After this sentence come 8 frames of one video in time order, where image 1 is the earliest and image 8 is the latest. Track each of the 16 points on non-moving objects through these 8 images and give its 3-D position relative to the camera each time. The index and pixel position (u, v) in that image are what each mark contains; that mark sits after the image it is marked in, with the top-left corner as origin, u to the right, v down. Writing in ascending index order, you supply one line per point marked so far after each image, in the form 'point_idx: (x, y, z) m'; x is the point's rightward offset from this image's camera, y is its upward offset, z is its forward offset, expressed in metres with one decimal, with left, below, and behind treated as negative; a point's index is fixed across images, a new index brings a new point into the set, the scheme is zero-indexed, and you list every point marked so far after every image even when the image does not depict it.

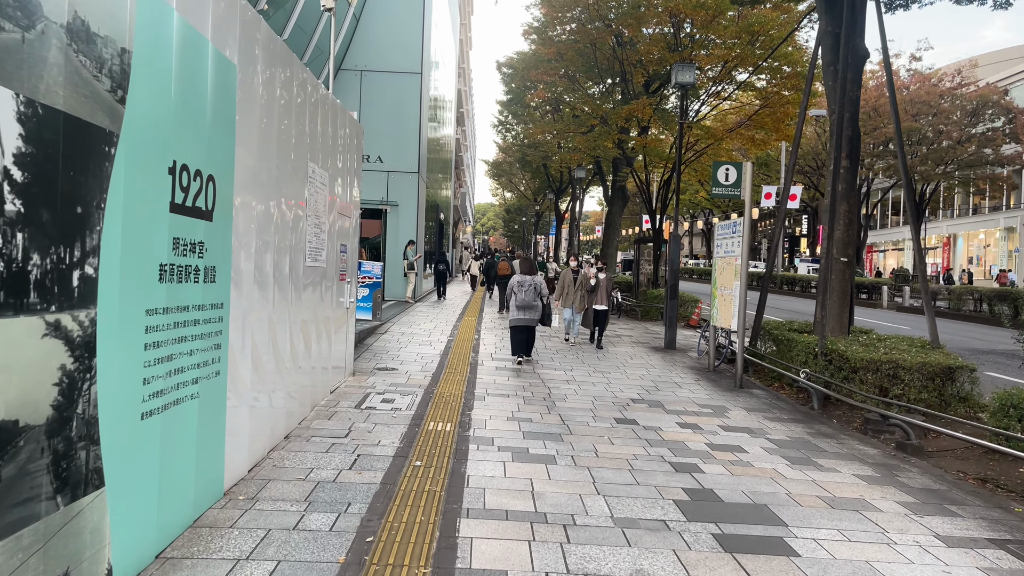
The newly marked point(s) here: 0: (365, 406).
0: (-1.2, -1.0, +6.2) m
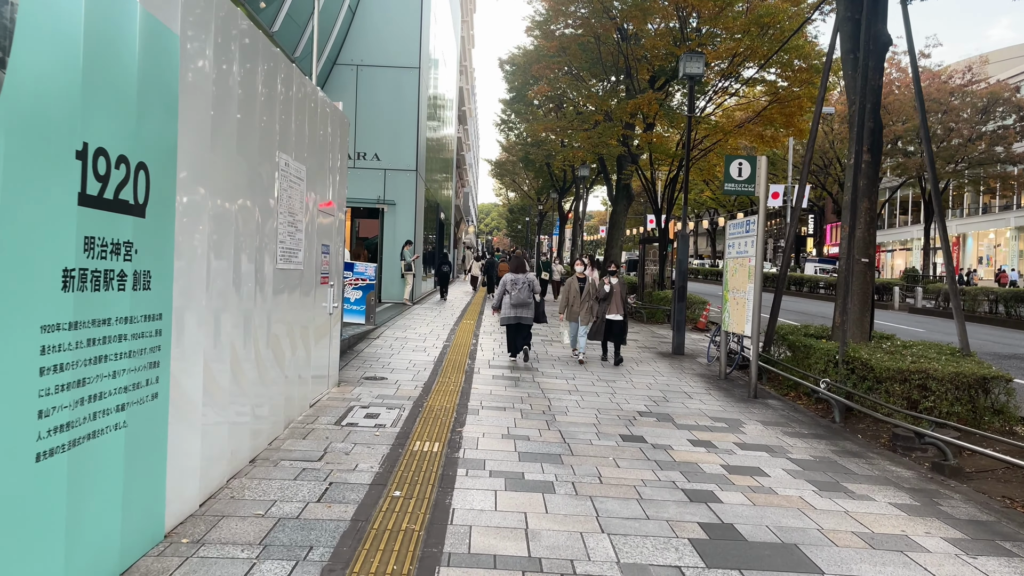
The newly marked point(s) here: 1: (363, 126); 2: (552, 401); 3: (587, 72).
0: (-1.2, -1.0, +5.7) m
1: (-3.3, +3.6, +17.1) m
2: (+0.4, -1.0, +7.0) m
3: (+1.9, +5.4, +19.7) m
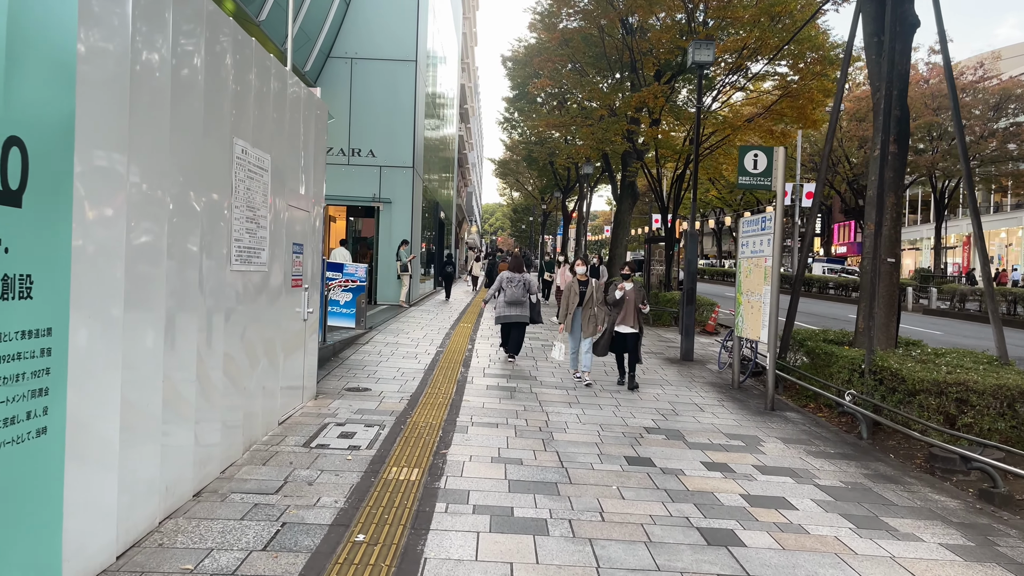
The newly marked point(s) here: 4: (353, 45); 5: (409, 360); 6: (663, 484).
0: (-1.3, -1.0, +5.1) m
1: (-3.3, +3.5, +16.5) m
2: (+0.3, -1.0, +6.3) m
3: (+1.9, +5.4, +19.1) m
4: (-3.4, +5.1, +16.4) m
5: (-1.1, -0.8, +8.7) m
6: (+0.9, -1.2, +4.6) m
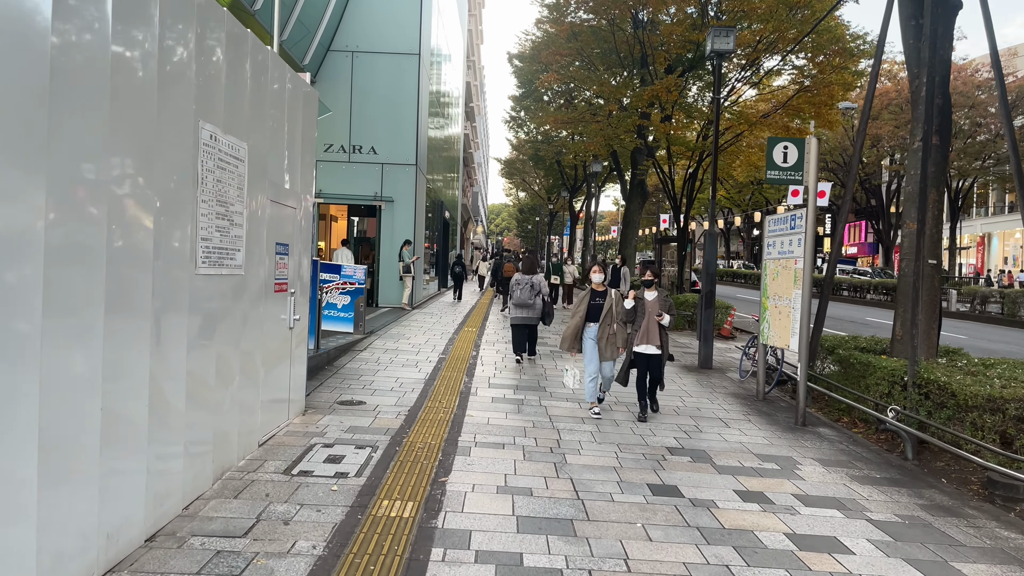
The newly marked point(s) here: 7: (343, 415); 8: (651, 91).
0: (-1.2, -1.1, +4.5) m
1: (-3.1, +3.5, +15.9) m
2: (+0.4, -1.1, +5.7) m
3: (+2.1, +5.4, +18.4) m
4: (-3.2, +5.1, +15.9) m
5: (-1.1, -0.8, +8.1) m
6: (+0.9, -1.2, +4.0) m
7: (-1.3, -1.0, +6.0) m
8: (+2.9, +4.1, +16.3) m
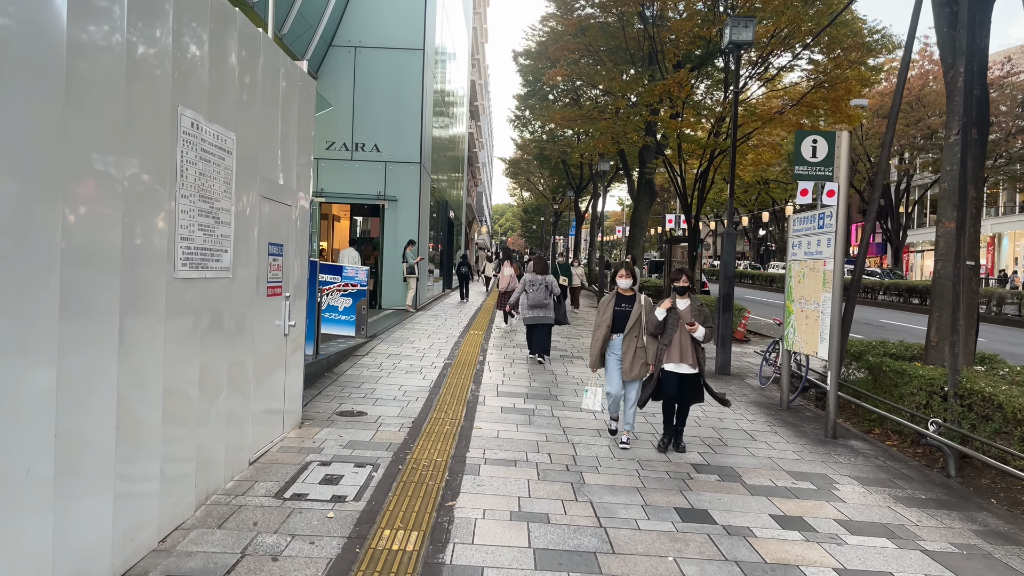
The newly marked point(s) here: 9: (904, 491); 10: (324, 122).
0: (-1.1, -1.1, +4.1) m
1: (-3.0, +3.5, +15.5) m
2: (+0.5, -1.1, +5.3) m
3: (+2.2, +5.3, +18.0) m
4: (-3.1, +5.1, +15.5) m
5: (-1.0, -0.9, +7.7) m
6: (+1.0, -1.2, +3.6) m
7: (-1.2, -1.0, +5.6) m
8: (+3.0, +4.1, +15.8) m
9: (+2.5, -1.3, +5.0) m
10: (-3.7, +3.3, +15.4) m
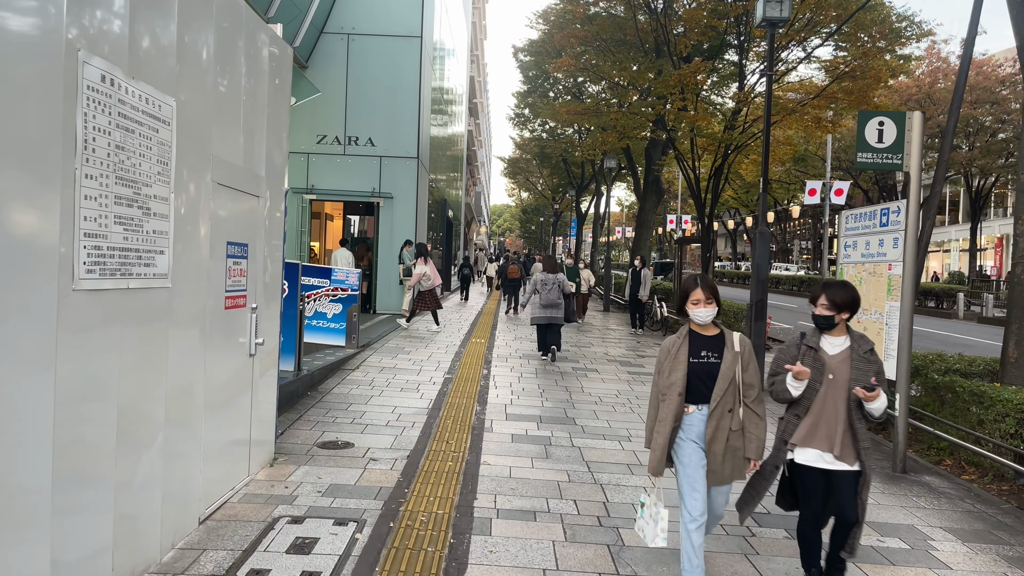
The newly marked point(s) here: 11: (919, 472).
0: (-1.1, -1.1, +3.1) m
1: (-2.9, +3.4, +14.6) m
2: (+0.5, -1.2, +4.4) m
3: (+2.3, +5.3, +17.1) m
4: (-3.0, +5.0, +14.5) m
5: (-0.9, -0.9, +6.7) m
6: (+1.1, -1.3, +2.7) m
7: (-1.1, -1.1, +4.6) m
8: (+3.1, +4.0, +14.9) m
9: (+2.6, -1.3, +4.0) m
10: (-3.7, +3.3, +14.5) m
11: (+2.9, -1.3, +5.5) m
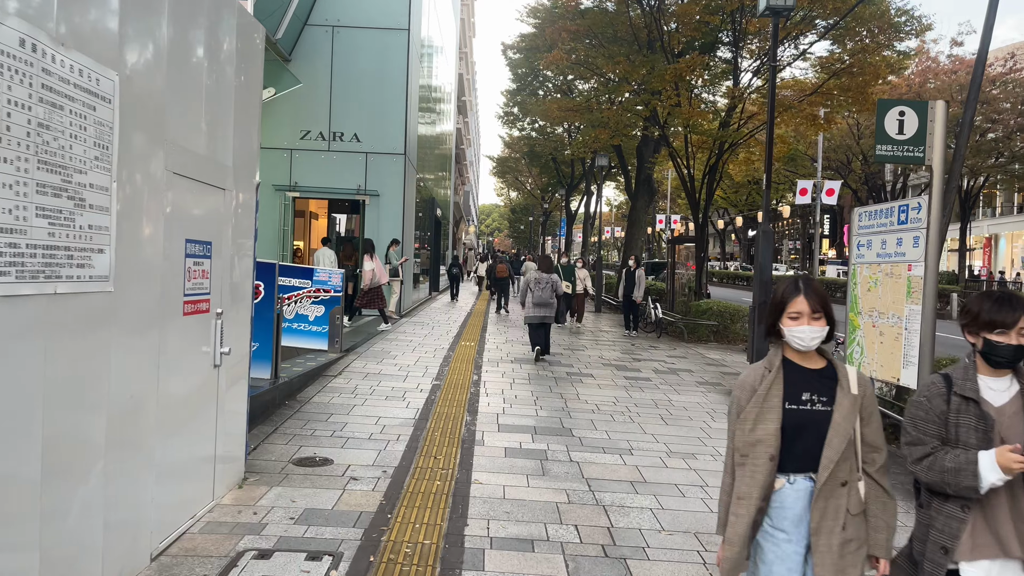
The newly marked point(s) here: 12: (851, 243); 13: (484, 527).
0: (-1.1, -1.1, +2.7) m
1: (-3.1, +3.4, +14.1) m
2: (+0.5, -1.2, +4.0) m
3: (+2.1, +5.3, +16.7) m
4: (-3.2, +5.0, +14.1) m
5: (-1.0, -0.9, +6.3) m
6: (+1.1, -1.3, +2.3) m
7: (-1.2, -1.1, +4.2) m
8: (+2.9, +4.0, +14.5) m
9: (+2.6, -1.4, +3.7) m
10: (-3.8, +3.2, +14.0) m
11: (+2.8, -1.3, +5.1) m
12: (+2.7, +0.4, +6.2) m
13: (-0.1, -1.1, +3.7) m
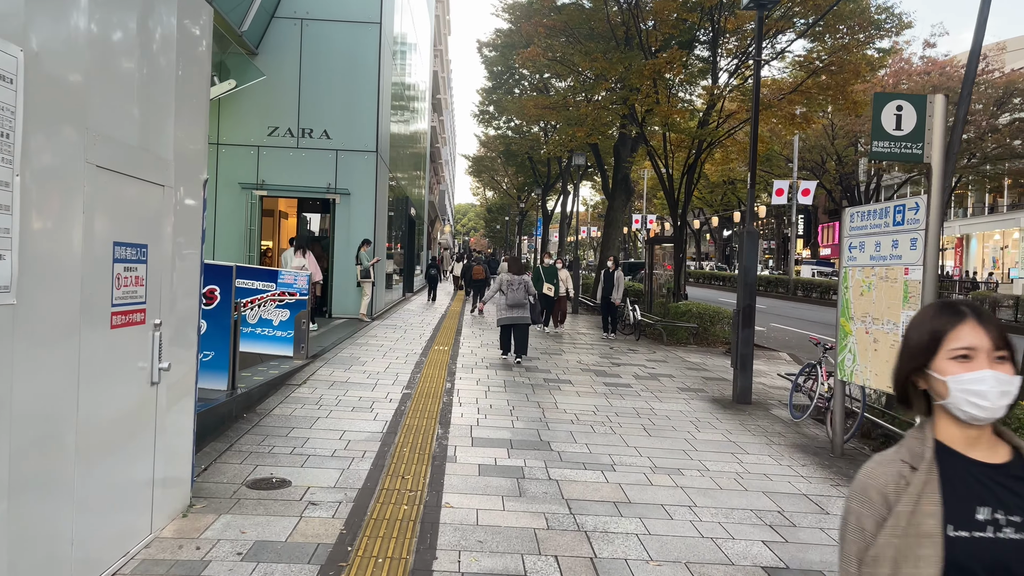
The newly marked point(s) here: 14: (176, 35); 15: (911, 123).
0: (-1.1, -1.2, +2.3) m
1: (-3.6, +3.4, +13.7) m
2: (+0.4, -1.2, +3.6) m
3: (+1.6, +5.2, +16.4) m
4: (-3.6, +5.0, +13.6) m
5: (-1.2, -1.0, +5.9) m
6: (+1.0, -1.3, +1.9) m
7: (-1.3, -1.1, +3.8) m
8: (+2.4, +4.0, +14.3) m
9: (+2.5, -1.4, +3.4) m
10: (-4.3, +3.2, +13.5) m
11: (+2.7, -1.3, +4.9) m
12: (+2.5, +0.3, +5.9) m
13: (-0.3, -1.2, +3.4) m
14: (-1.5, +1.2, +3.6) m
15: (+2.4, +1.0, +4.8) m
